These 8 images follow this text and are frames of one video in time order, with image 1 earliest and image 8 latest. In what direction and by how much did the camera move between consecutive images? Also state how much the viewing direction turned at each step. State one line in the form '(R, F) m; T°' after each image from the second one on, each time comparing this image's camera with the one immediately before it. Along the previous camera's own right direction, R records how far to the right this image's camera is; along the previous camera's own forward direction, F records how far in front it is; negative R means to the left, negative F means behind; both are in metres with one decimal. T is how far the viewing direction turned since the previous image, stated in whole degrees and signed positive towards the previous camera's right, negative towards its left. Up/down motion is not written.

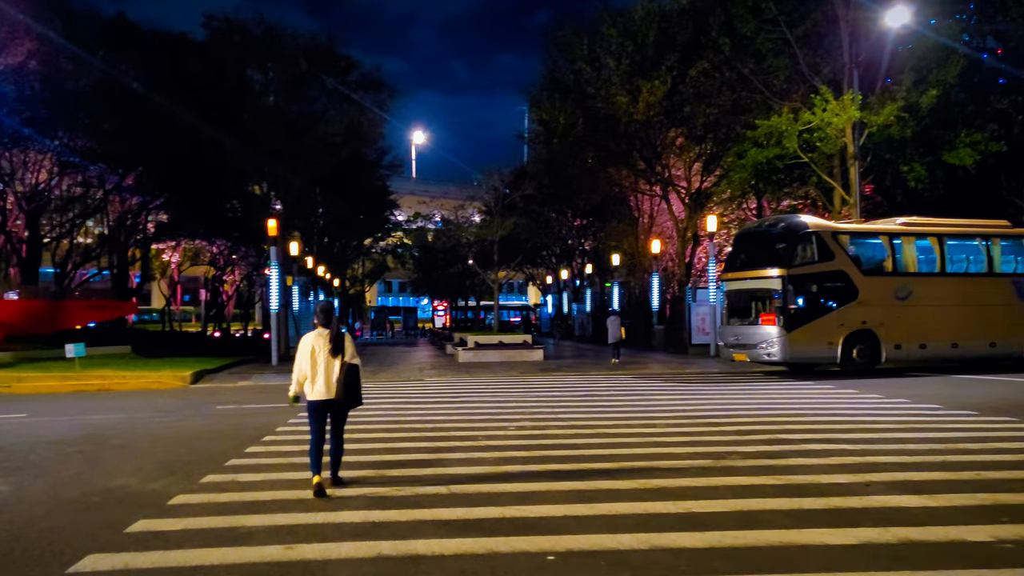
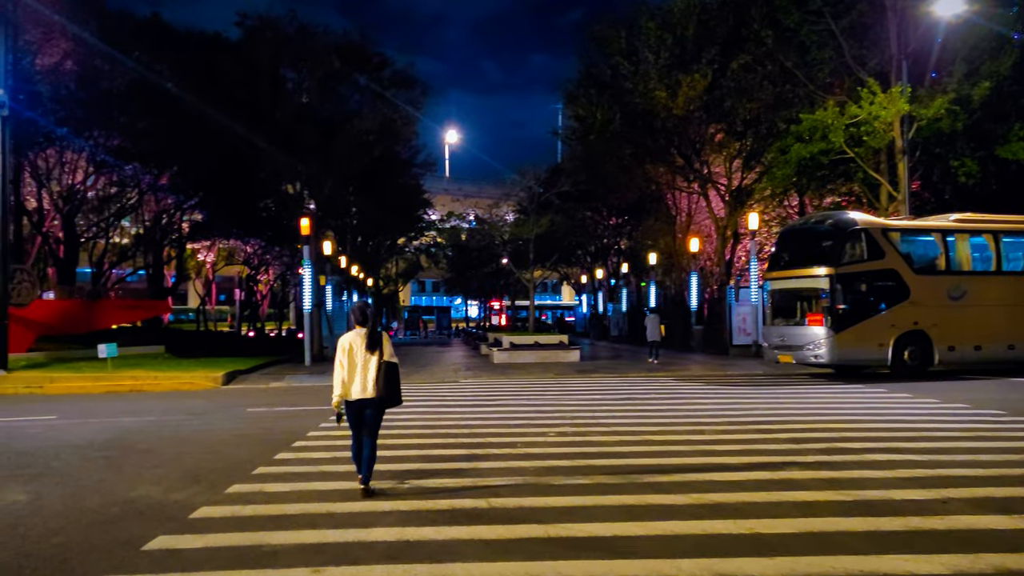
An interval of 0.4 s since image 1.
(-0.1, +0.5) m; -2°
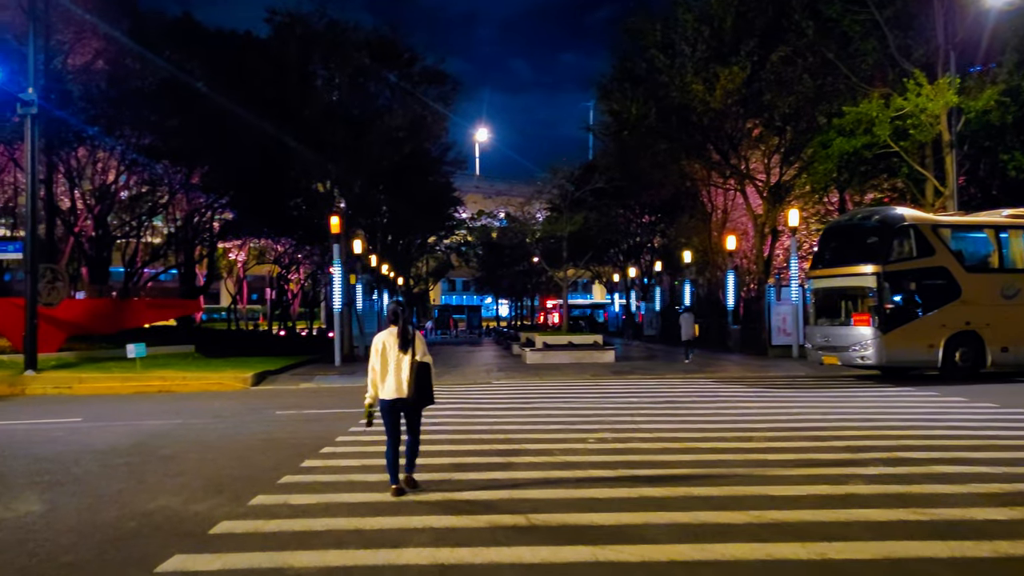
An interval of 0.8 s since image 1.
(-0.1, +0.5) m; -2°
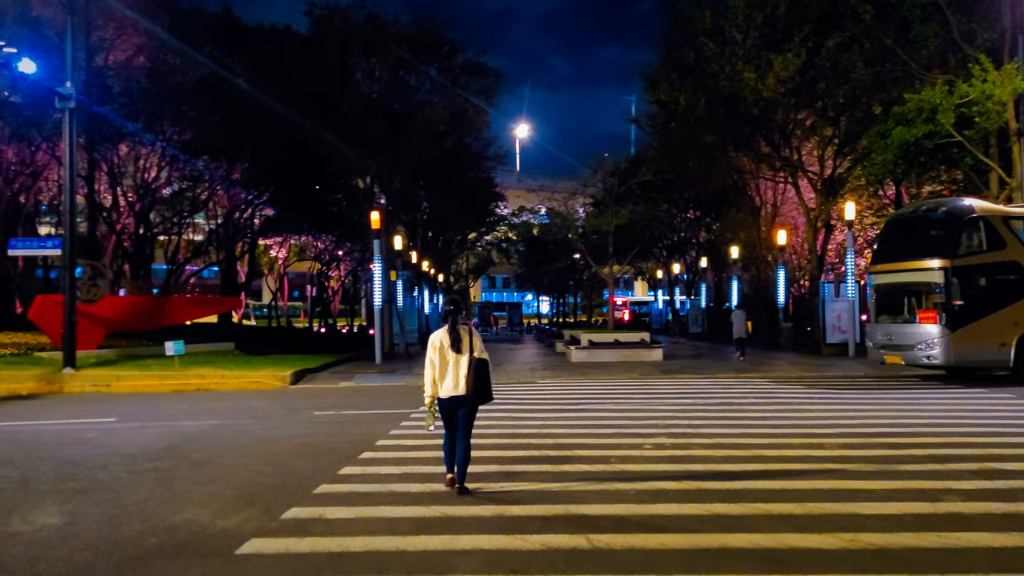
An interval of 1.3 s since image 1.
(-0.1, +0.7) m; -2°
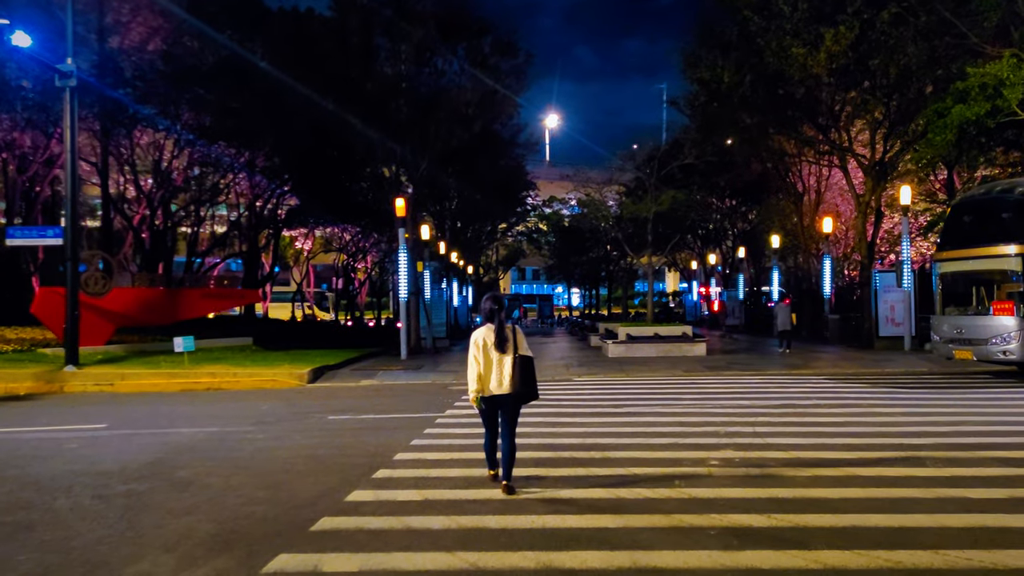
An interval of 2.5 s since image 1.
(-0.1, +1.5) m; -2°
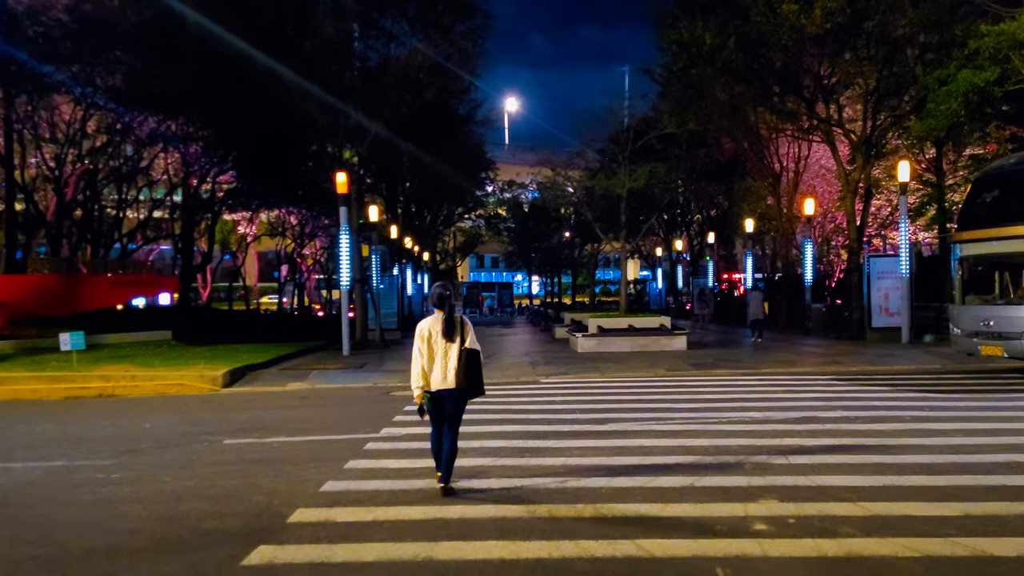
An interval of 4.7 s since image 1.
(+0.1, +2.8) m; +3°
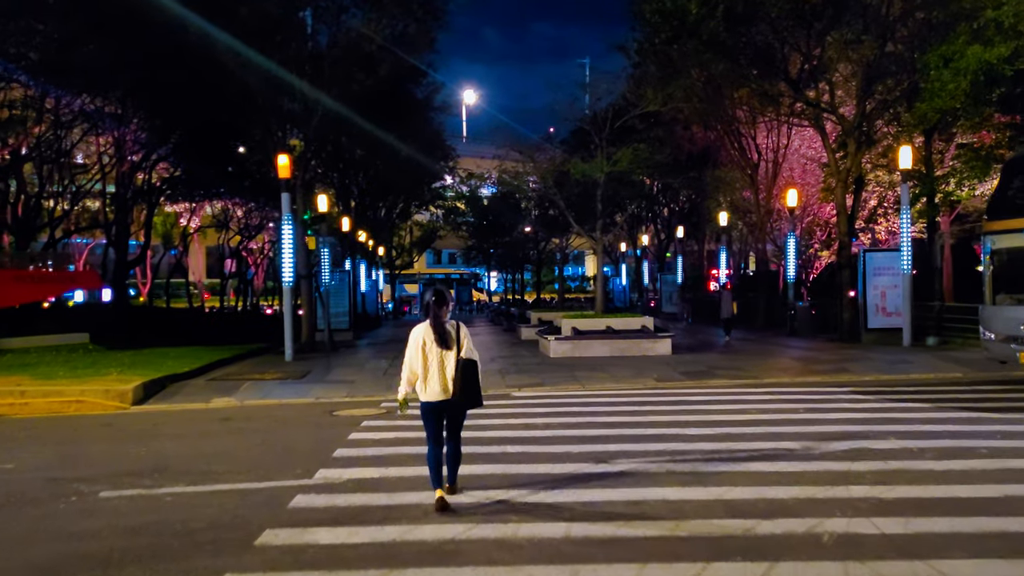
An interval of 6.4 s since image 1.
(-0.2, +2.3) m; +3°
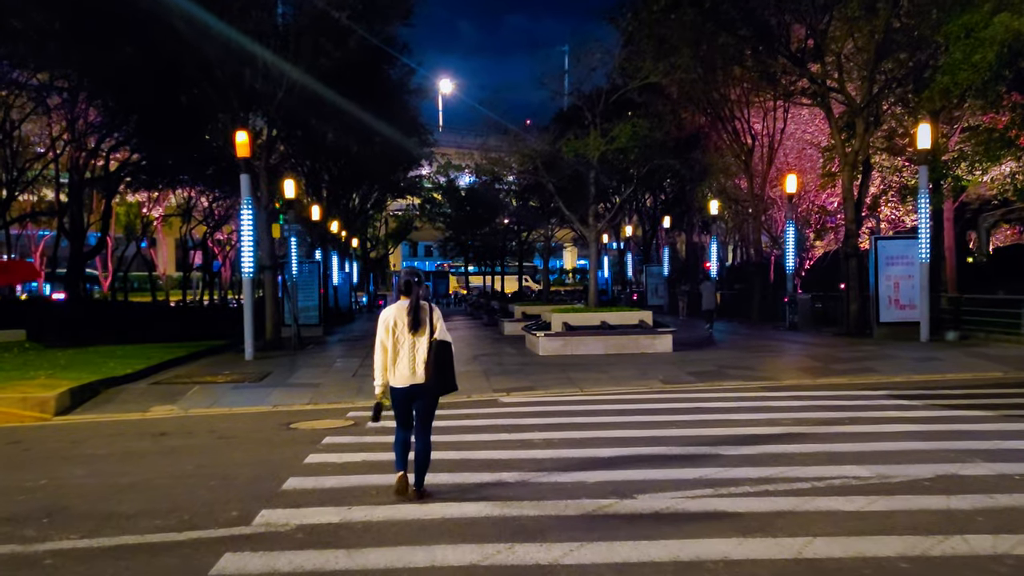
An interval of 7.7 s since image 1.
(-0.2, +1.8) m; +1°
